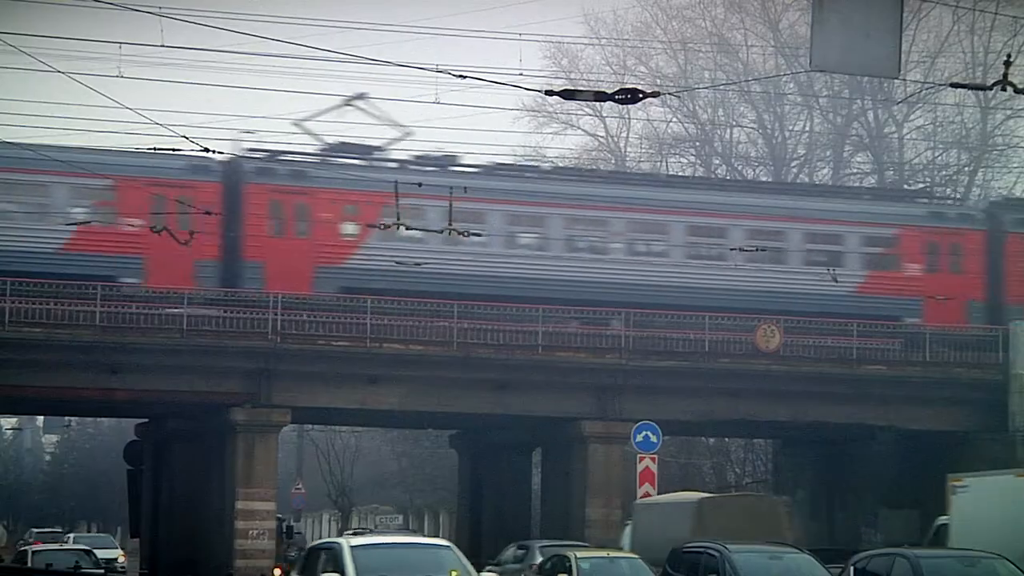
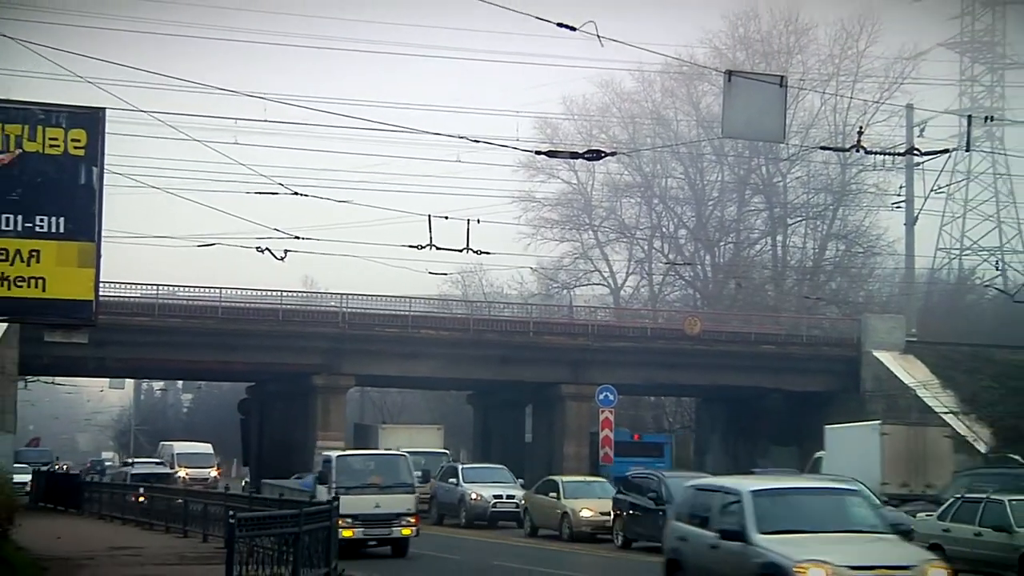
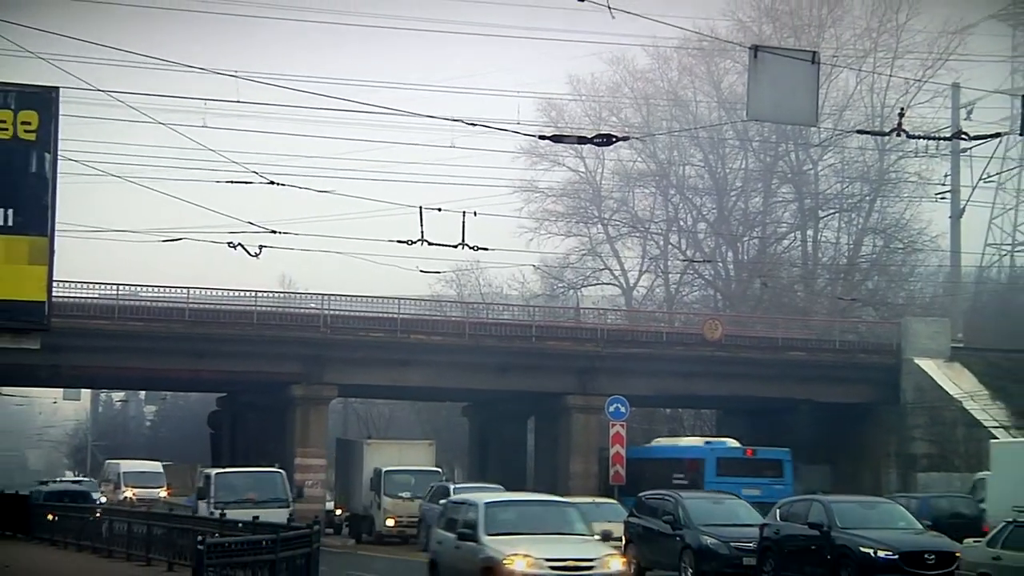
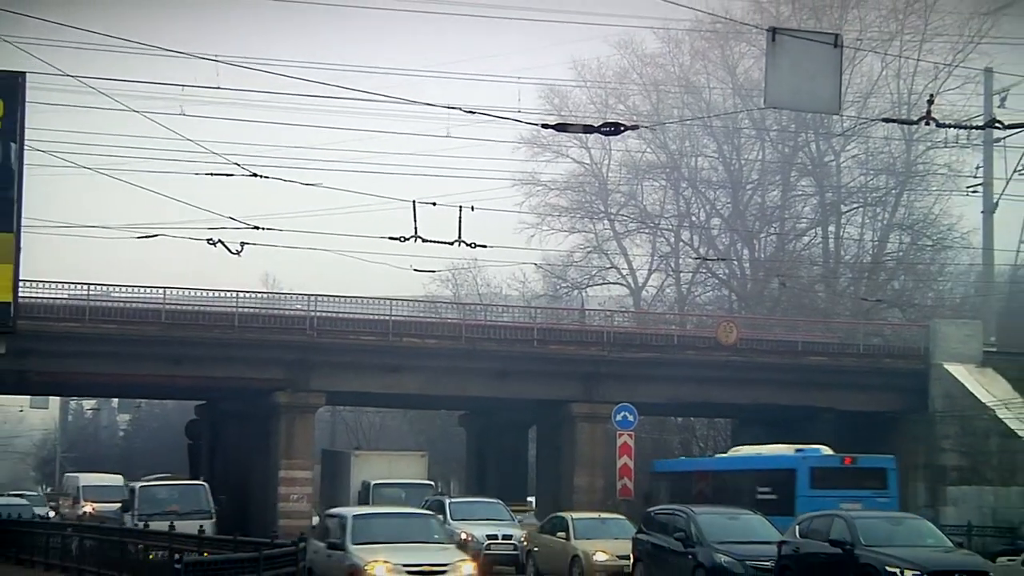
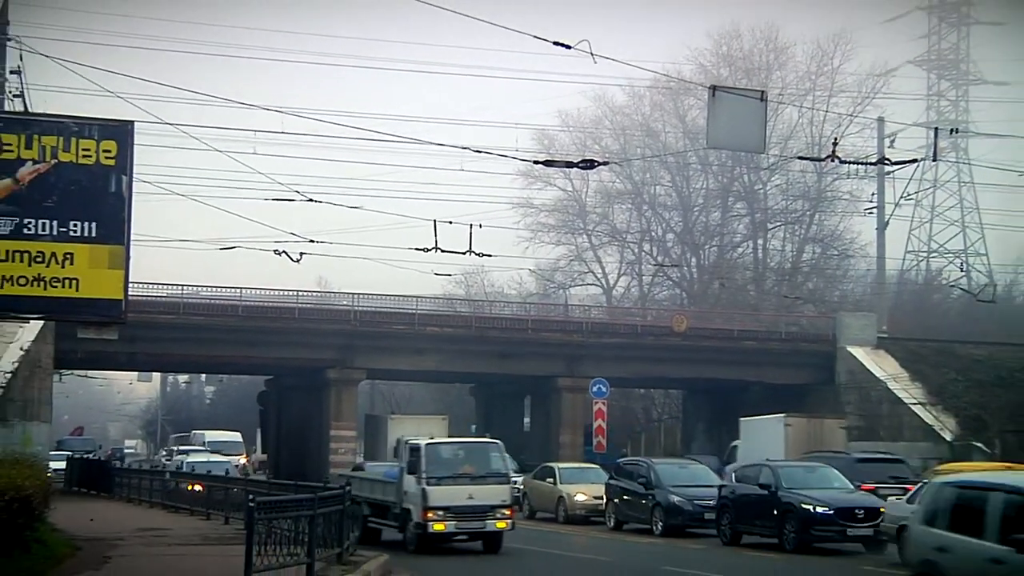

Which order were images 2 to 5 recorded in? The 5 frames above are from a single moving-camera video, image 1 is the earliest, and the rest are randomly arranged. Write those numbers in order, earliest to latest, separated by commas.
4, 3, 2, 5
